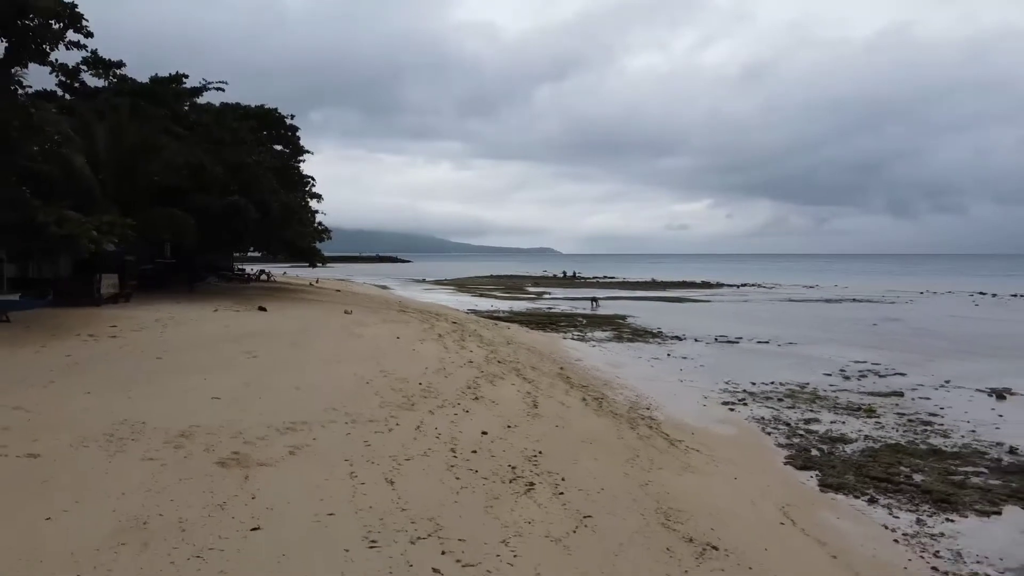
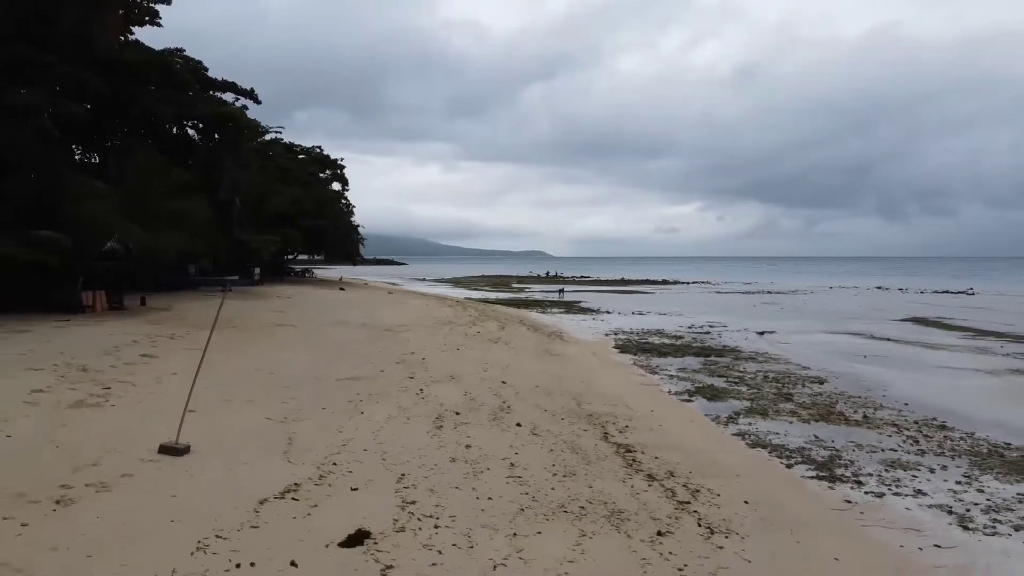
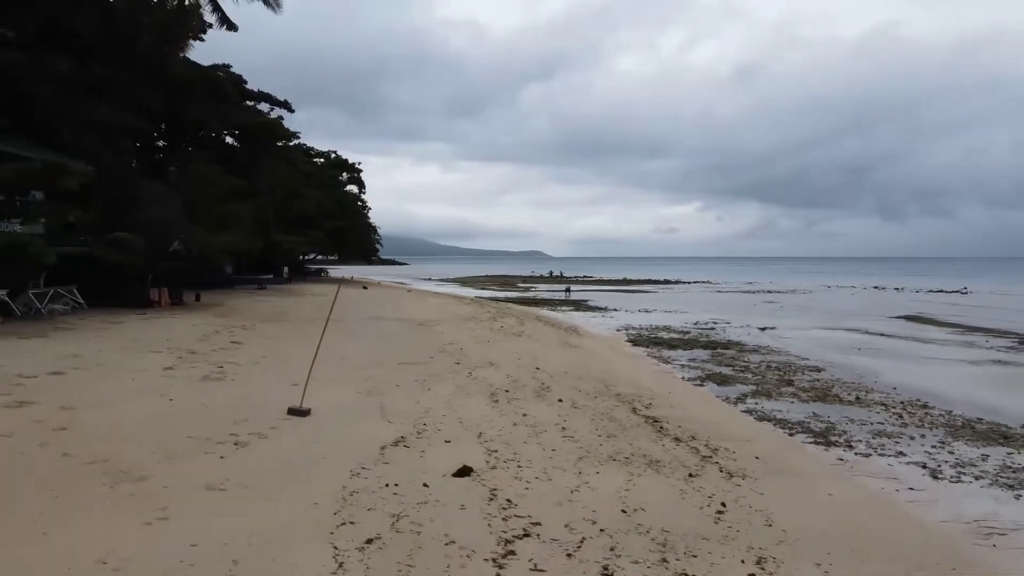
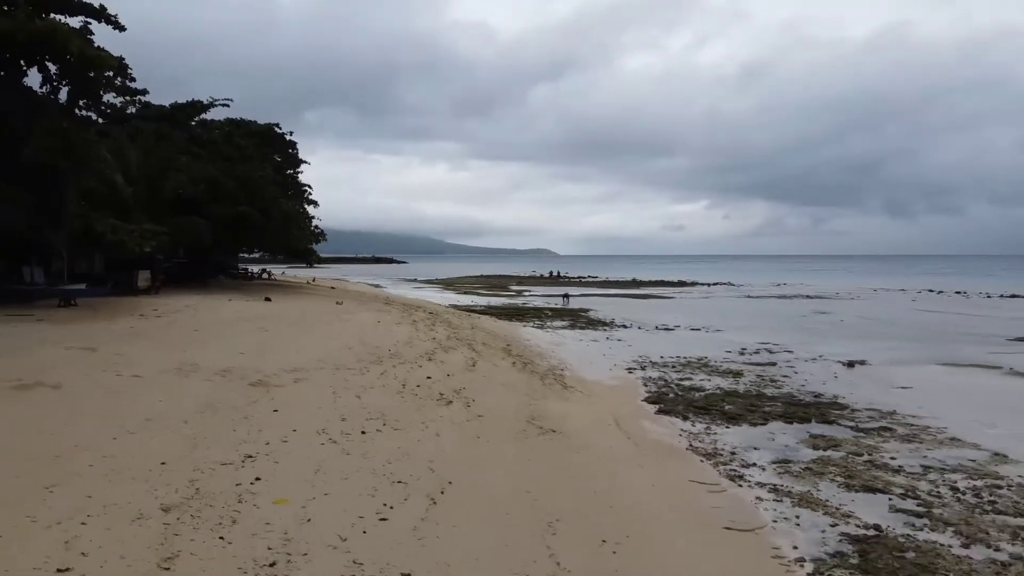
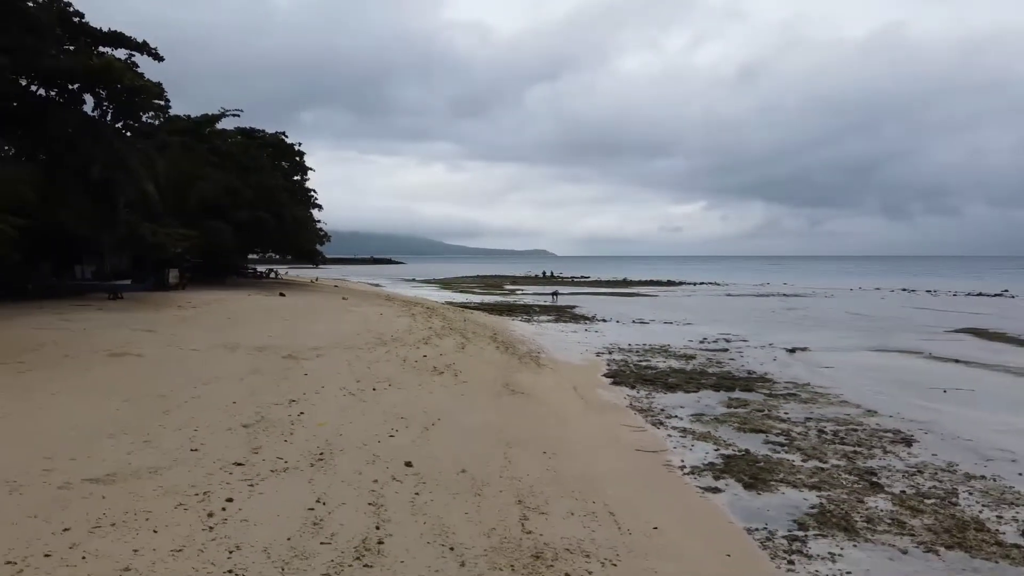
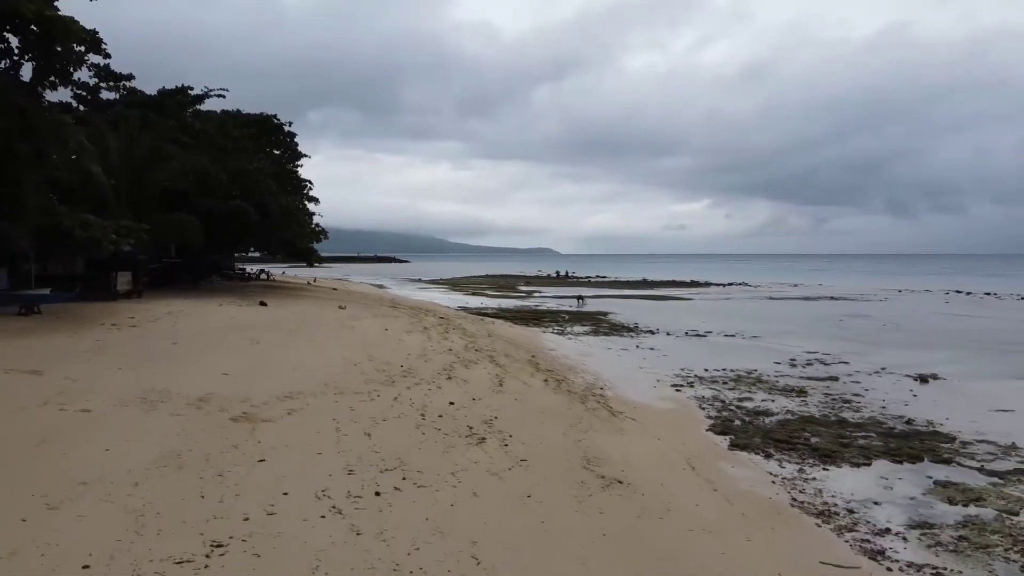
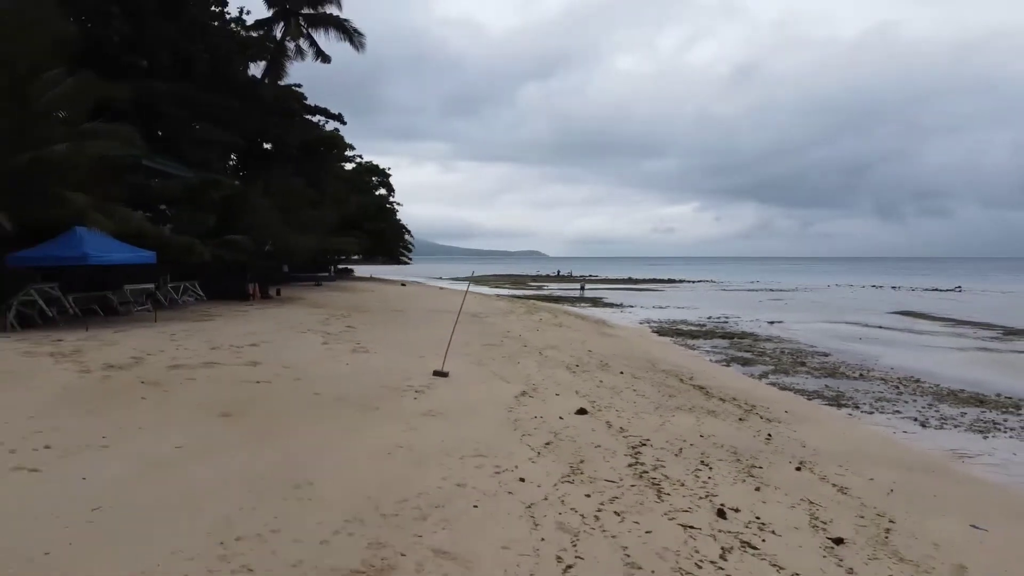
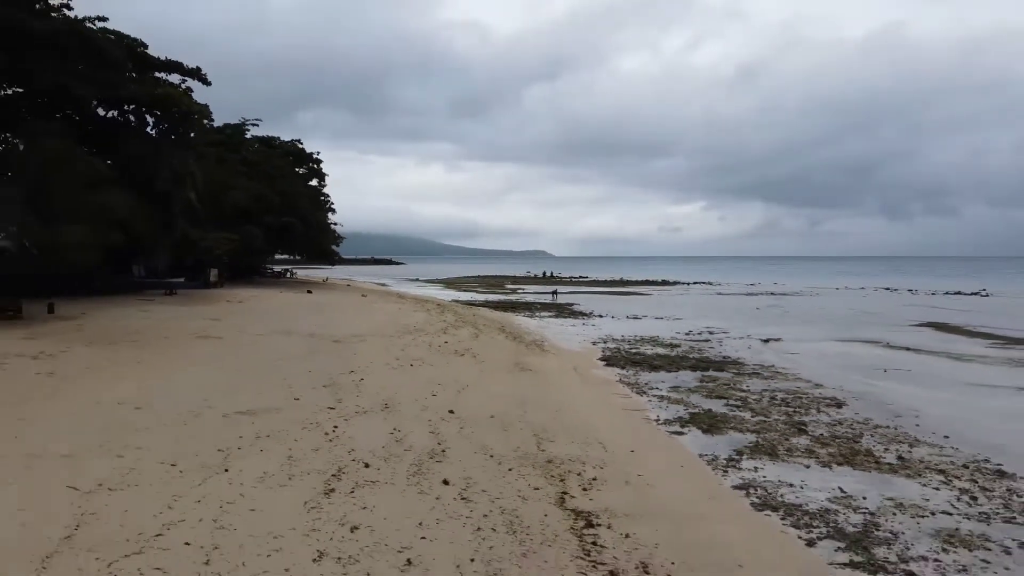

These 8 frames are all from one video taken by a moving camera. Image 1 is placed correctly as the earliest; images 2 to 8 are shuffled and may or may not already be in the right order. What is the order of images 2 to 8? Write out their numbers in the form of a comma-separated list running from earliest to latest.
6, 4, 5, 8, 2, 3, 7
